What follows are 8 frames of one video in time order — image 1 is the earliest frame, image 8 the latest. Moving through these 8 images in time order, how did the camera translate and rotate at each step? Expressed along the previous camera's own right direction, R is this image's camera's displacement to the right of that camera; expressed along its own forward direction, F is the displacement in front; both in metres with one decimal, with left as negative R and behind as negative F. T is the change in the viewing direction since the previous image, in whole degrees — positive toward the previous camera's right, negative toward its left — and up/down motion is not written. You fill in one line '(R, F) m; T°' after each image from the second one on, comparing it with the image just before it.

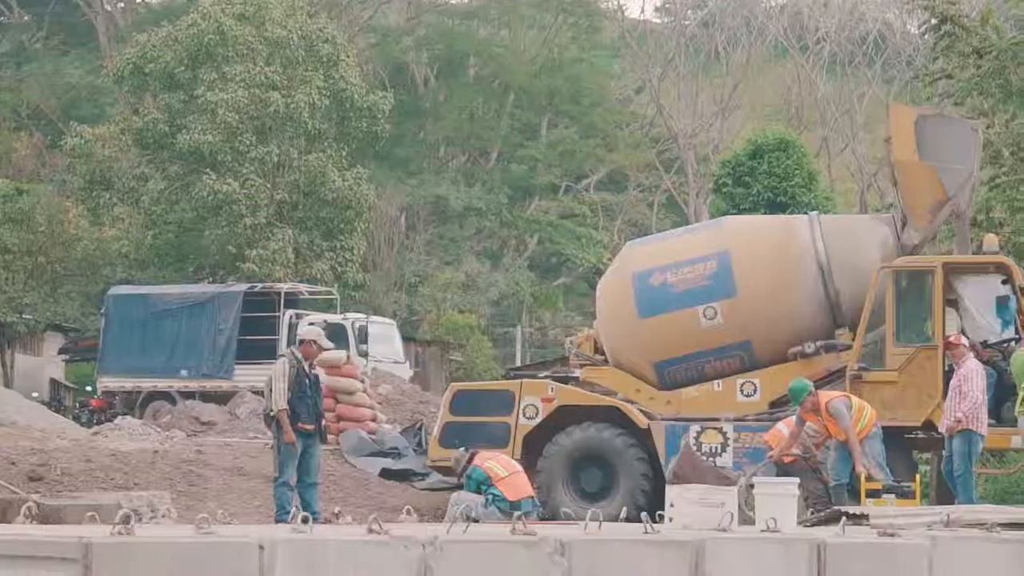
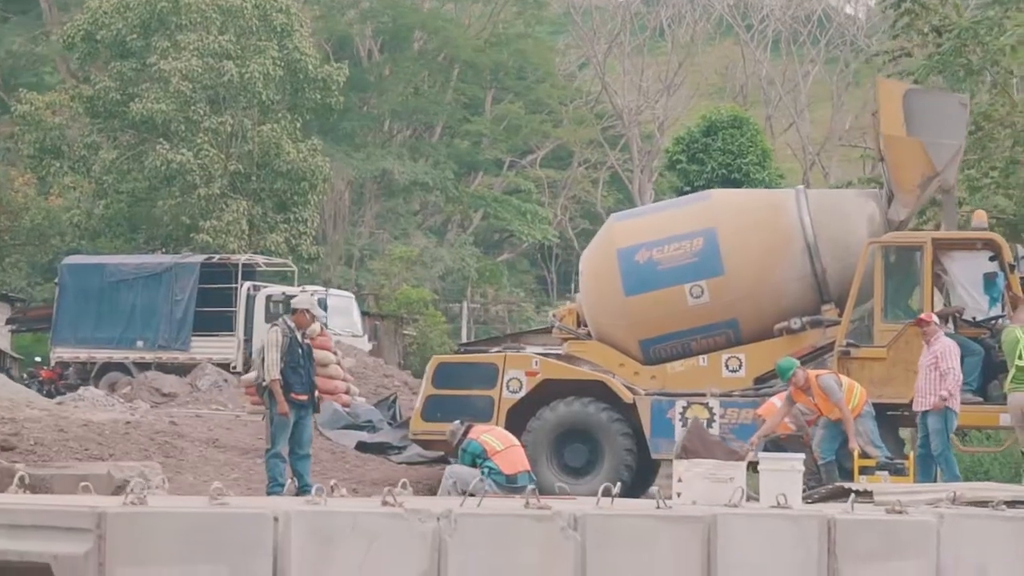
(-0.3, +0.2) m; +2°
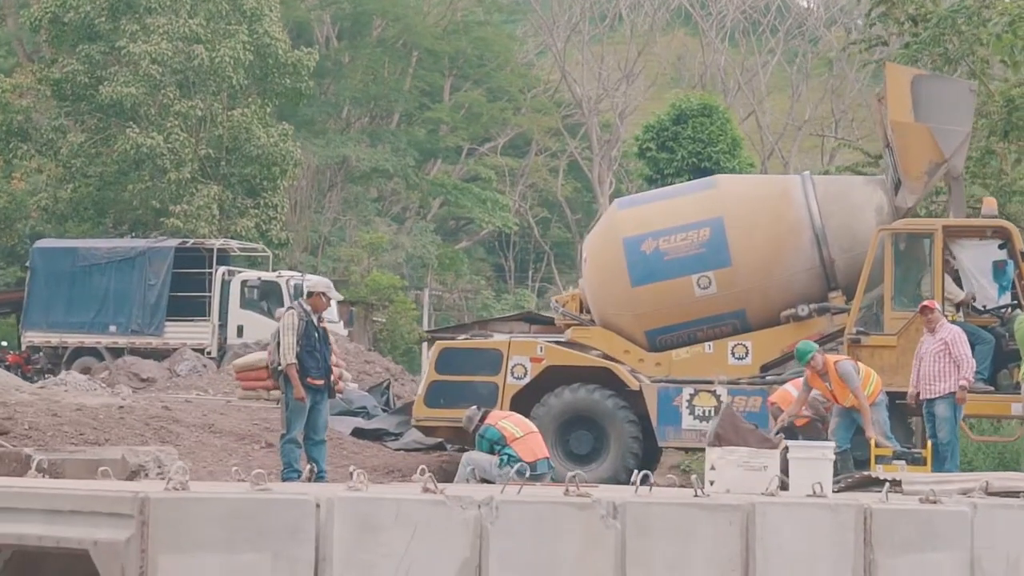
(-0.3, +0.2) m; +1°
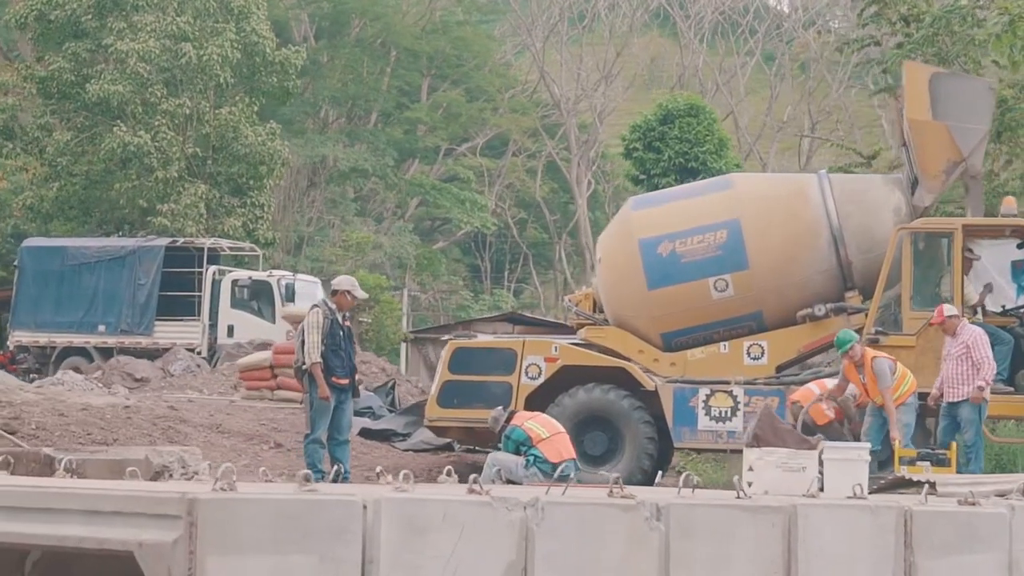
(-0.3, +0.1) m; +1°
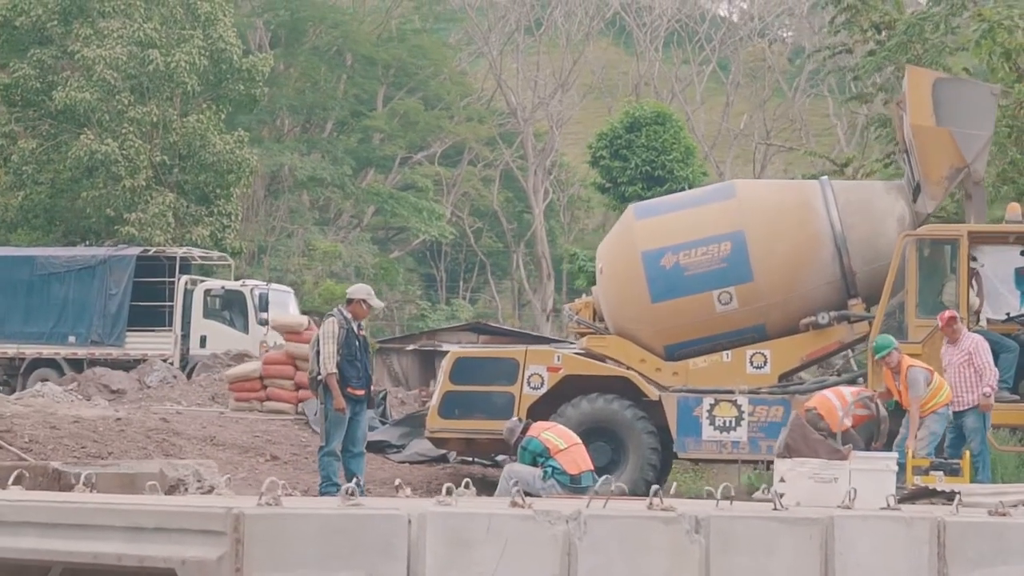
(-0.3, +0.2) m; +1°
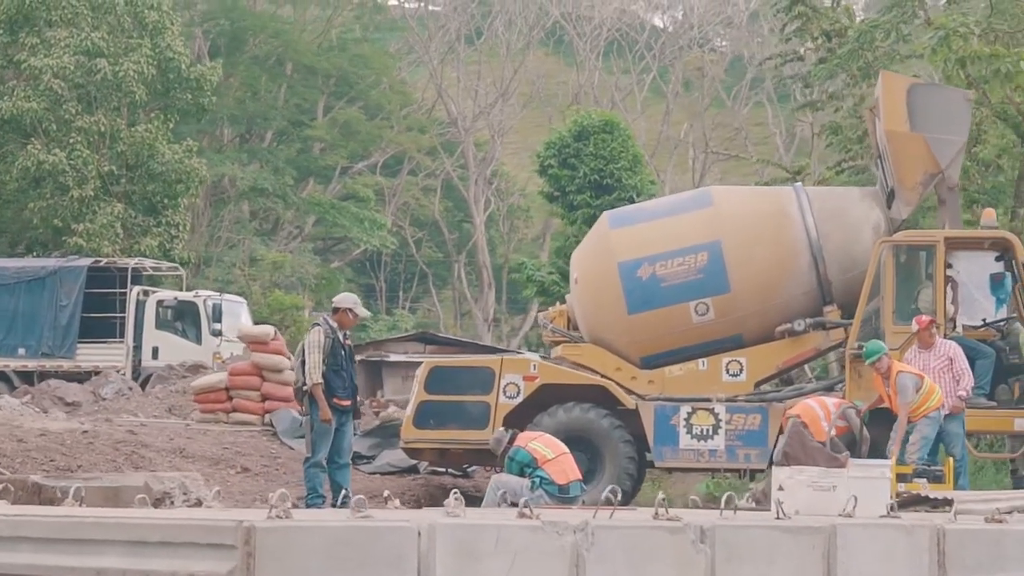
(-0.2, +0.1) m; +2°
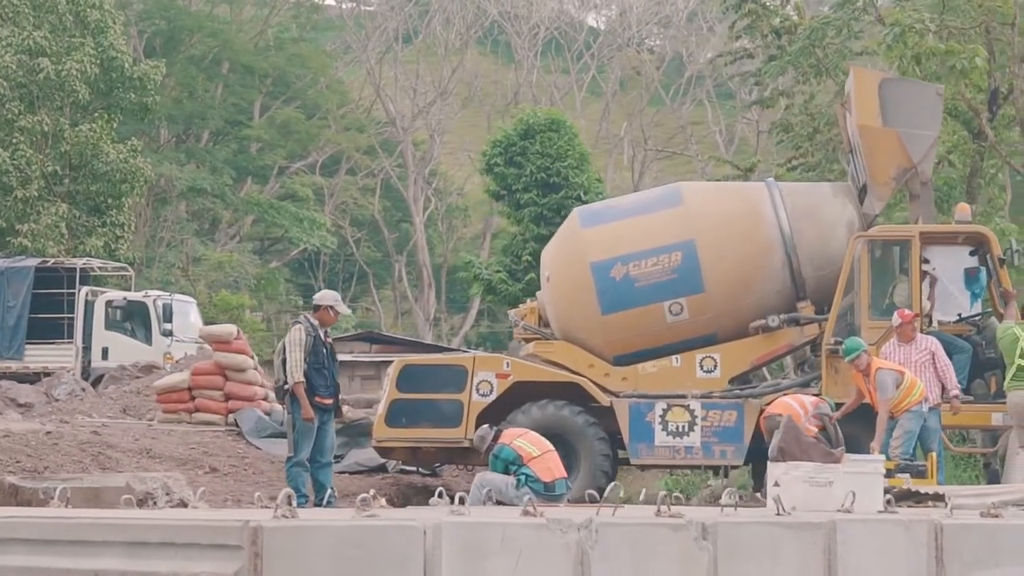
(-0.2, +0.1) m; +2°
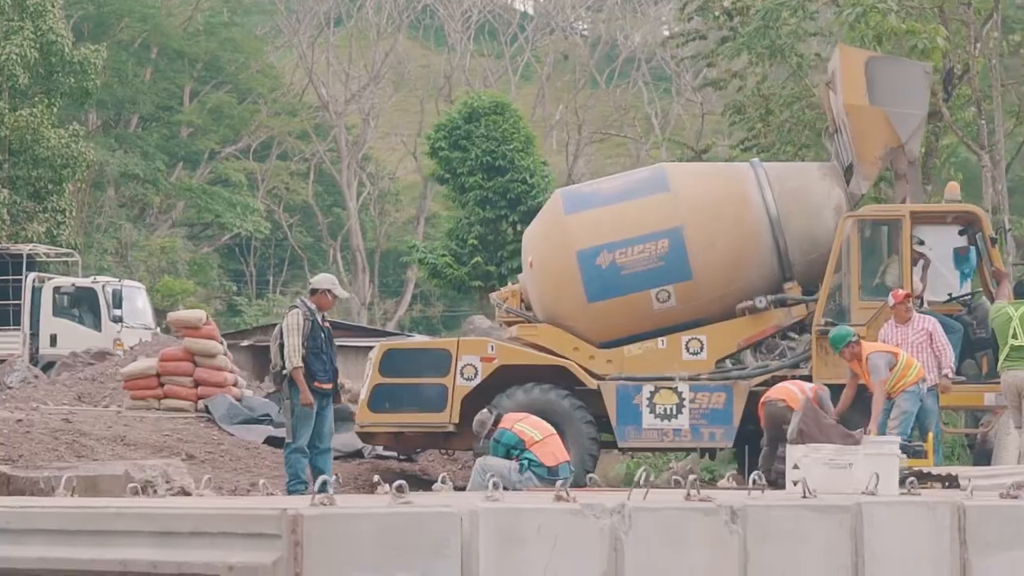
(-0.3, +0.2) m; +2°
